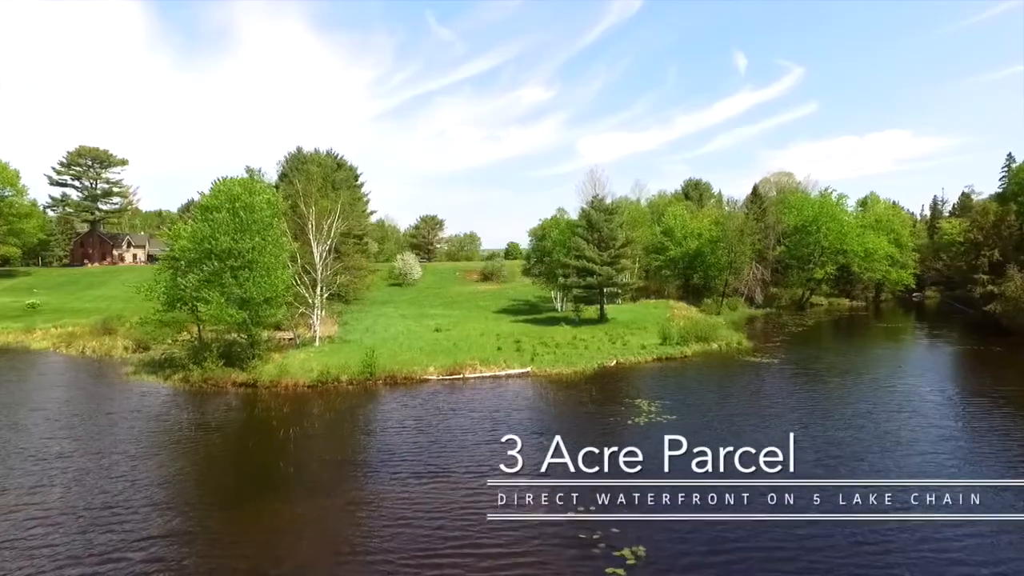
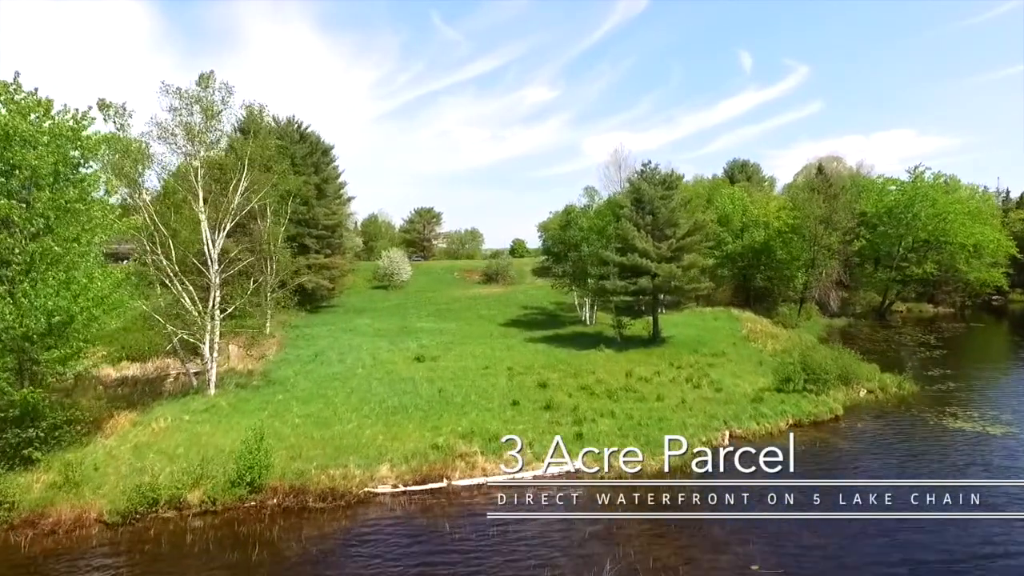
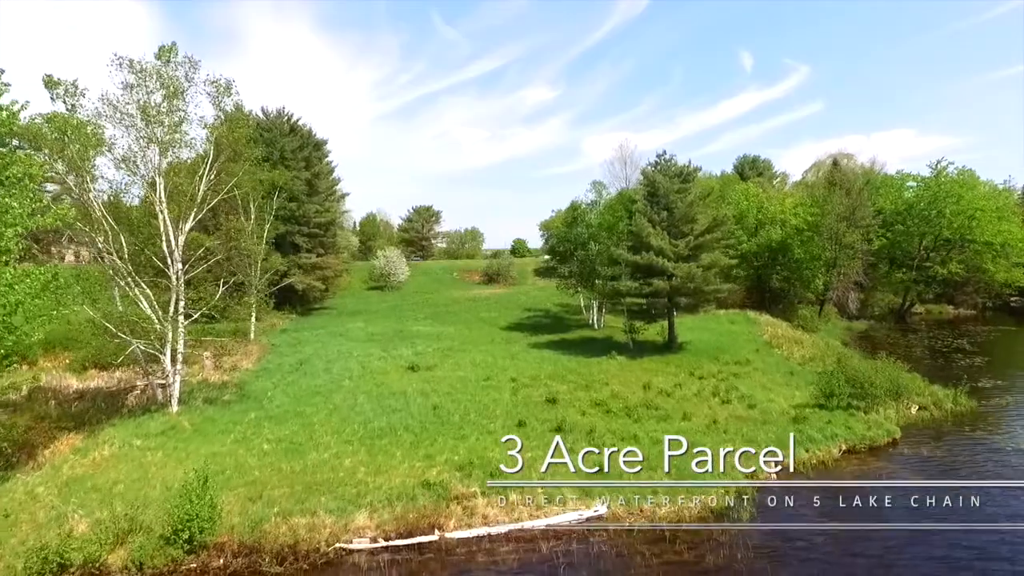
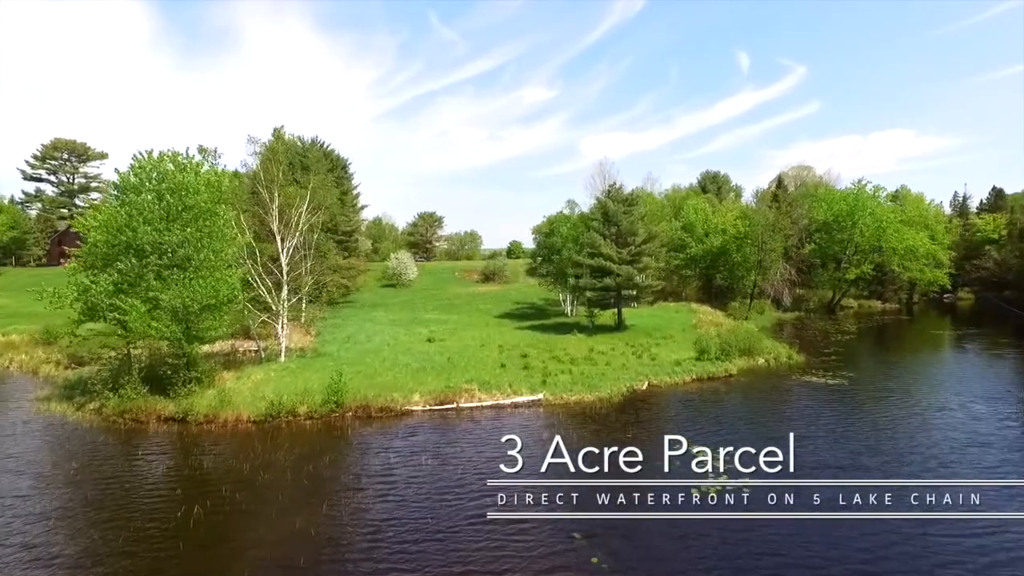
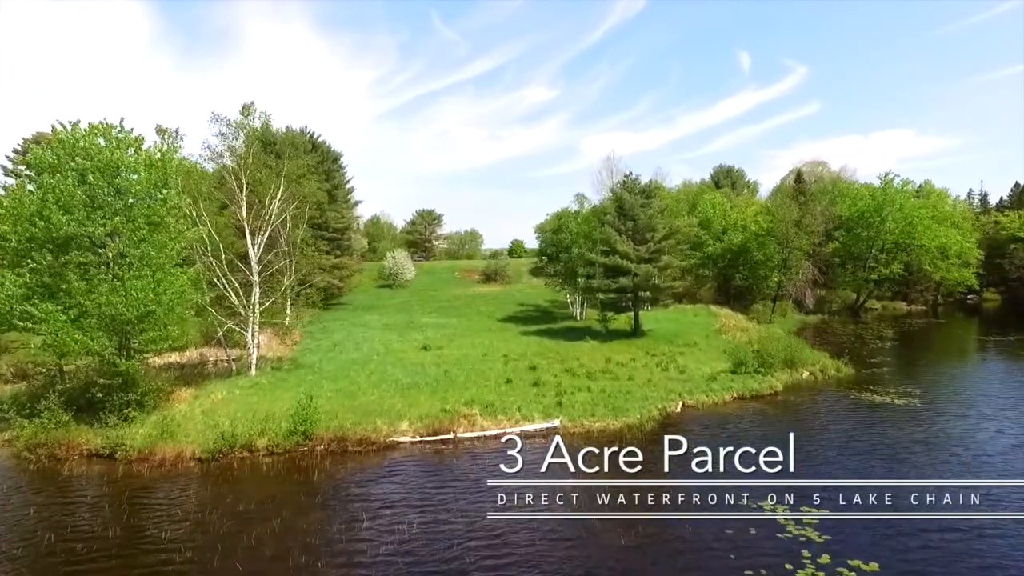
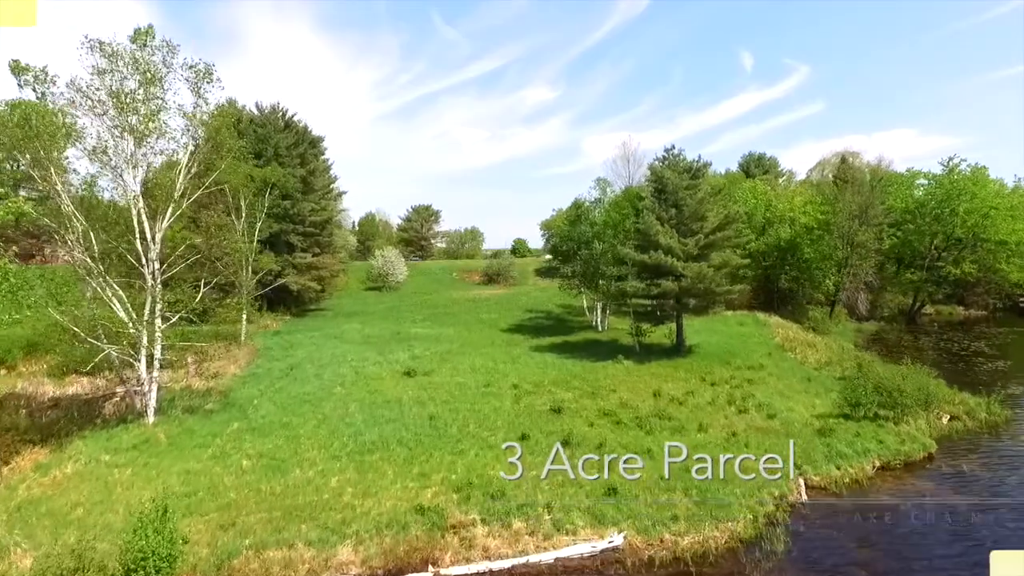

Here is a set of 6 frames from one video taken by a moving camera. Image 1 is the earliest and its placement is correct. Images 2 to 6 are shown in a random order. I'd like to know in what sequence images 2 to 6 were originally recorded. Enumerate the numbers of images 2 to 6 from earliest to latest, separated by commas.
4, 5, 2, 3, 6
